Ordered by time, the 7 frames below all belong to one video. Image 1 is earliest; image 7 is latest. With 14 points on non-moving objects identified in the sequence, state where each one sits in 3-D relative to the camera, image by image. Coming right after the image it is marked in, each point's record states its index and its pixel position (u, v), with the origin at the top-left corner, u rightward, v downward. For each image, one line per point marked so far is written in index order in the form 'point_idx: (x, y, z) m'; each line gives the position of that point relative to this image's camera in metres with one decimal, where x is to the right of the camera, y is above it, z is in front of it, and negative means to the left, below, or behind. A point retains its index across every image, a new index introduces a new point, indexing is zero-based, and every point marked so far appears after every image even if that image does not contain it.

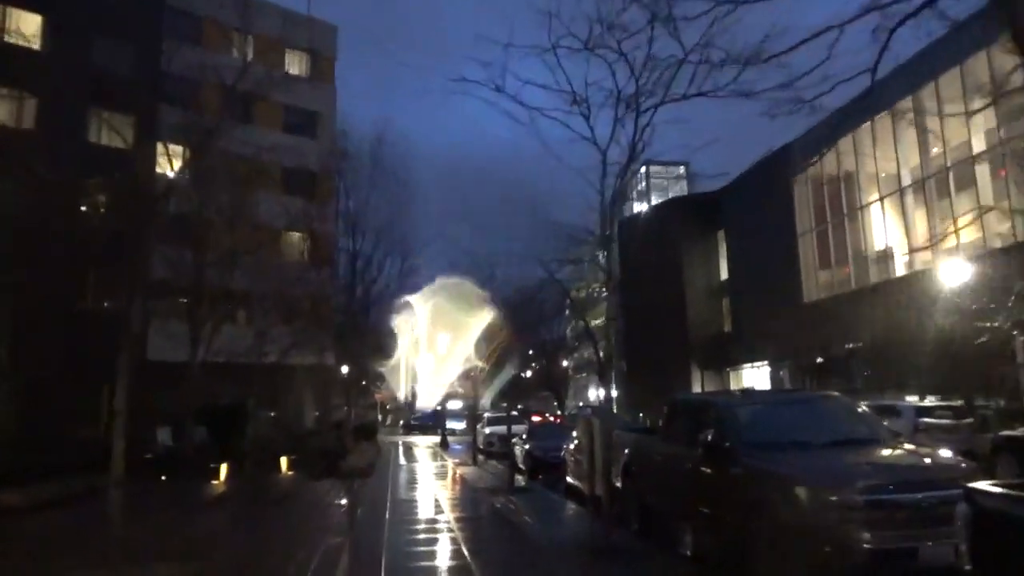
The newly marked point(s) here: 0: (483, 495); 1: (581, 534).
0: (-0.7, -5.1, +18.7) m
1: (+1.2, -4.6, +13.7) m
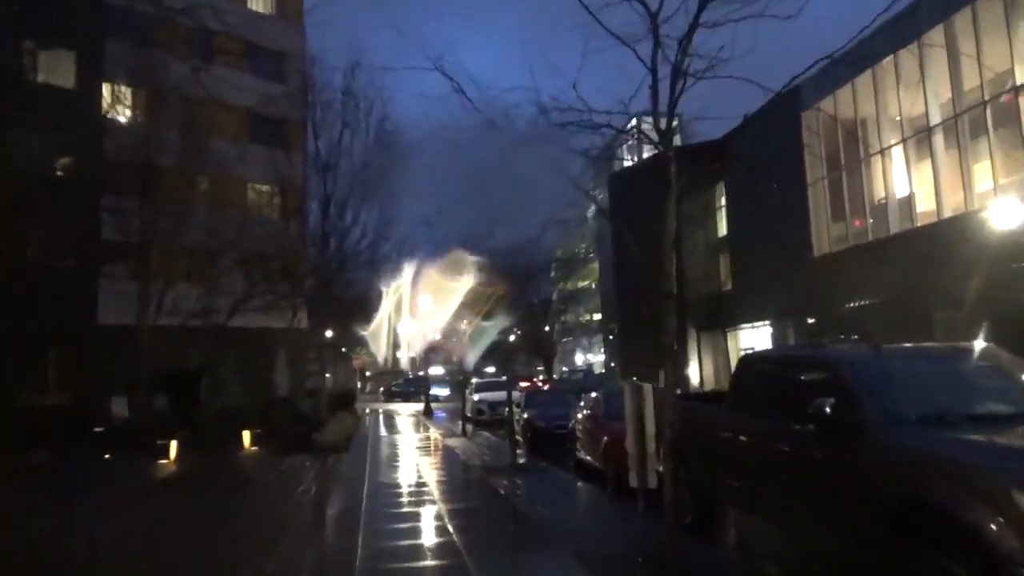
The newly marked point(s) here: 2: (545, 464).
0: (-0.7, -4.0, +16.2) m
1: (+1.3, -3.6, +11.2) m
2: (+0.7, -3.8, +16.2) m
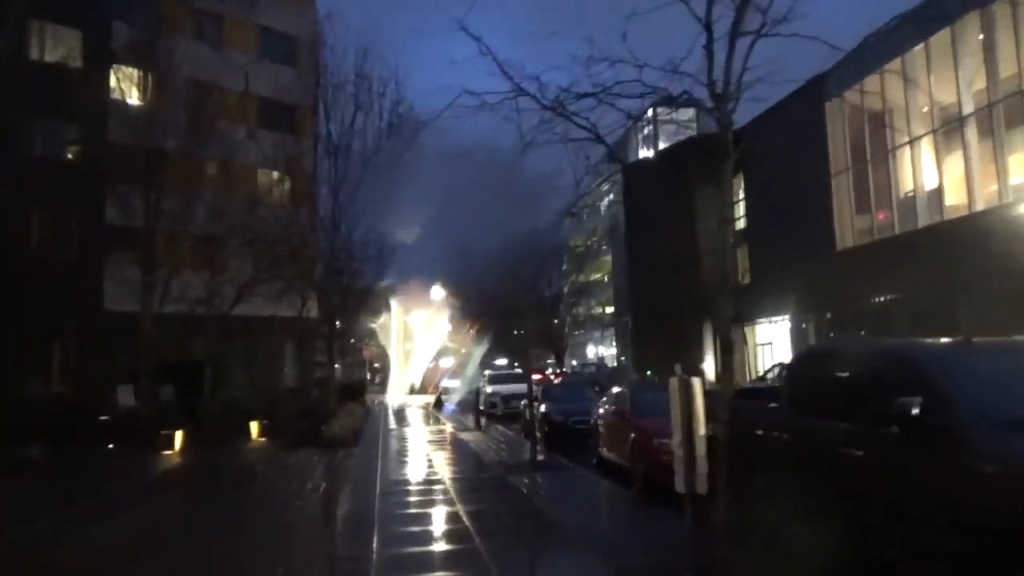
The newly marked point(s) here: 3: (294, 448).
0: (-0.4, -3.7, +15.6) m
1: (+1.6, -3.4, +10.6) m
2: (+1.1, -3.6, +15.6) m
3: (-5.4, -4.0, +18.8) m
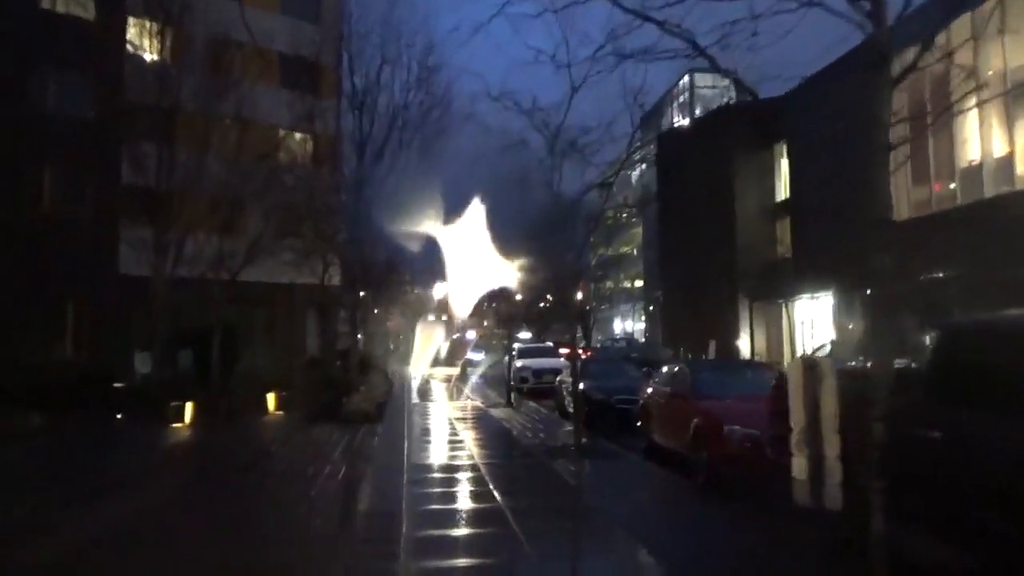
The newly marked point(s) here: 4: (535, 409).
0: (+0.3, -3.1, +14.2) m
1: (+2.1, -3.0, +9.2) m
2: (+1.8, -3.0, +14.2) m
3: (-4.6, -3.1, +17.6) m
4: (+0.6, -3.2, +19.9) m
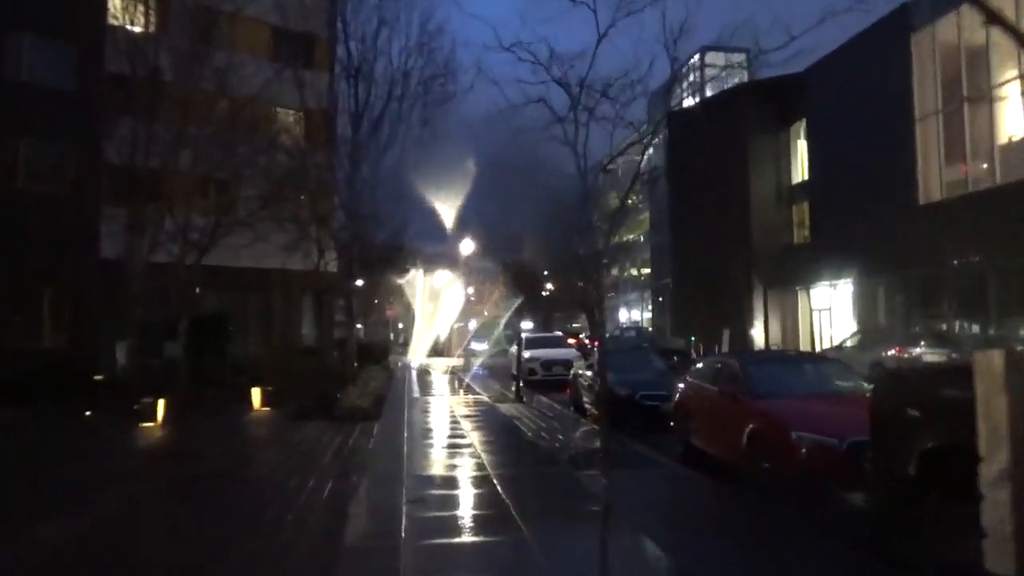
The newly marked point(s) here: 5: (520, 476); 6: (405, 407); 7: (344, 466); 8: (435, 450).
0: (+0.6, -2.8, +12.7) m
1: (+2.3, -2.8, +7.6) m
2: (+2.0, -2.7, +12.6) m
3: (-4.4, -2.8, +16.0) m
4: (+0.8, -2.8, +18.3) m
5: (+0.1, -2.8, +11.2) m
6: (-2.6, -2.9, +18.9) m
7: (-2.7, -2.8, +12.2) m
8: (-1.3, -2.8, +13.2) m
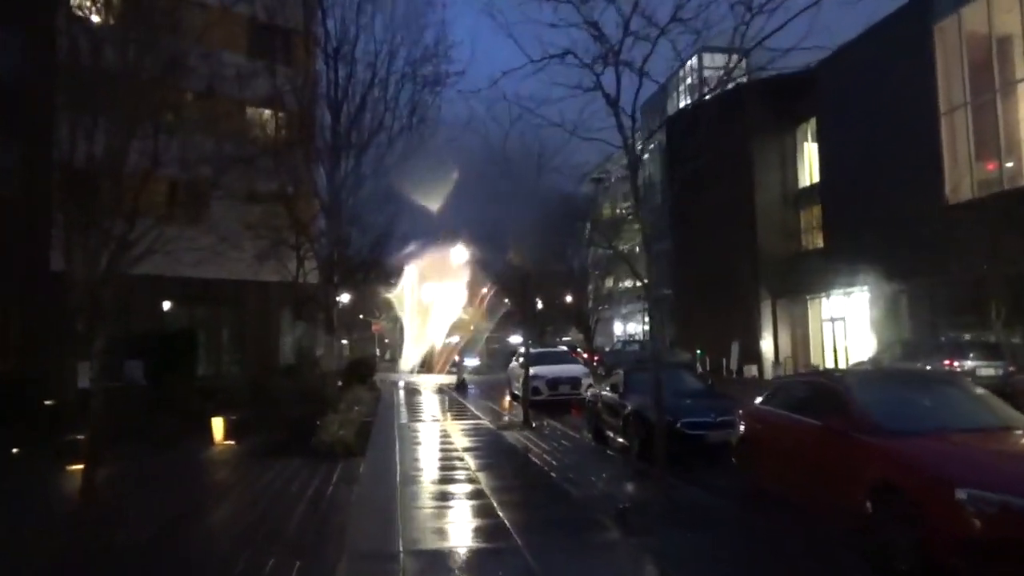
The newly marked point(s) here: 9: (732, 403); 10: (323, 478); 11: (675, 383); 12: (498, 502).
0: (+0.8, -2.9, +10.3) m
1: (+2.7, -2.7, +5.3) m
2: (+2.2, -2.7, +10.3) m
3: (-4.2, -3.0, +13.6) m
4: (+1.0, -3.0, +16.0) m
5: (+0.3, -2.9, +8.9) m
6: (-2.5, -3.2, +16.5) m
7: (-2.4, -2.9, +9.8) m
8: (-1.1, -2.9, +10.9) m
9: (+3.9, -2.0, +13.2) m
10: (-3.0, -3.0, +12.3) m
11: (+2.8, -1.7, +13.7) m
12: (-0.4, -3.0, +10.3) m
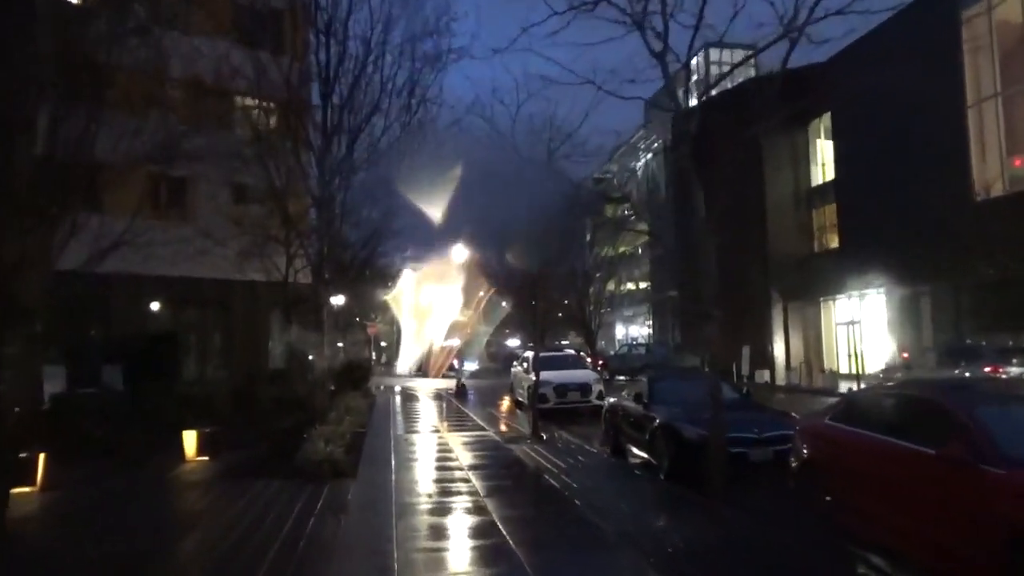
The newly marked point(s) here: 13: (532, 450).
0: (+1.0, -2.8, +8.9) m
1: (+2.8, -2.7, +3.9) m
2: (+2.4, -2.7, +8.9) m
3: (-4.1, -2.9, +12.2) m
4: (+1.1, -3.0, +14.6) m
5: (+0.5, -2.8, +7.5) m
6: (-2.4, -3.1, +15.0) m
7: (-2.3, -2.9, +8.4) m
8: (-1.0, -2.9, +9.4) m
9: (+4.1, -2.0, +11.8) m
10: (-2.9, -2.9, +10.8) m
11: (+3.0, -1.7, +12.3) m
12: (-0.2, -2.9, +8.9) m
13: (+0.3, -3.0, +14.5) m
